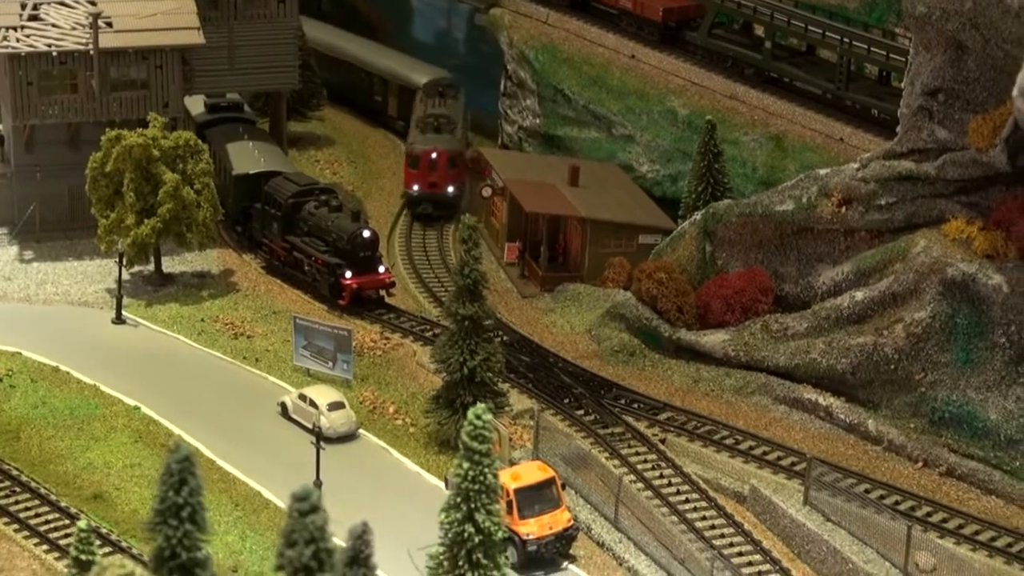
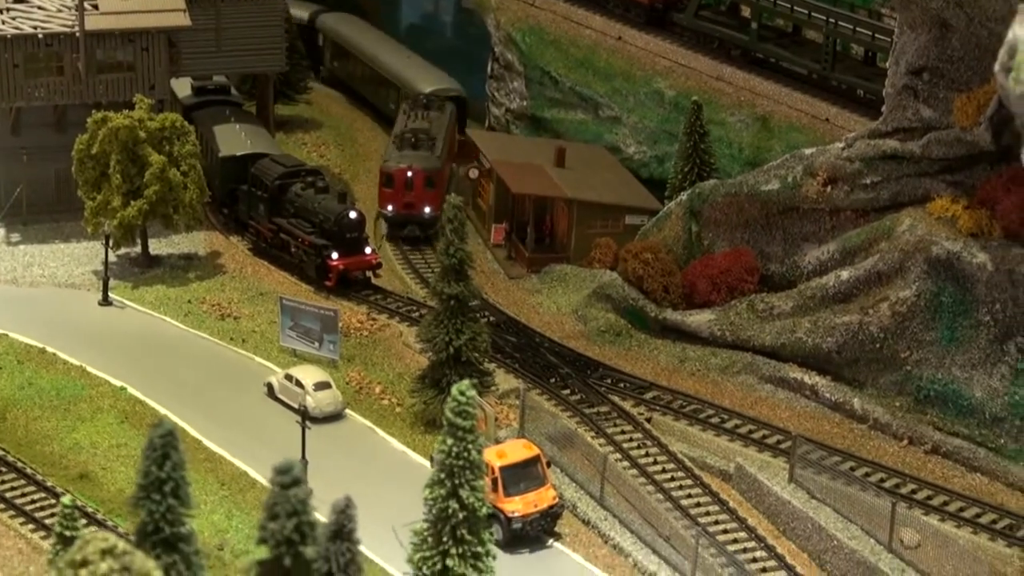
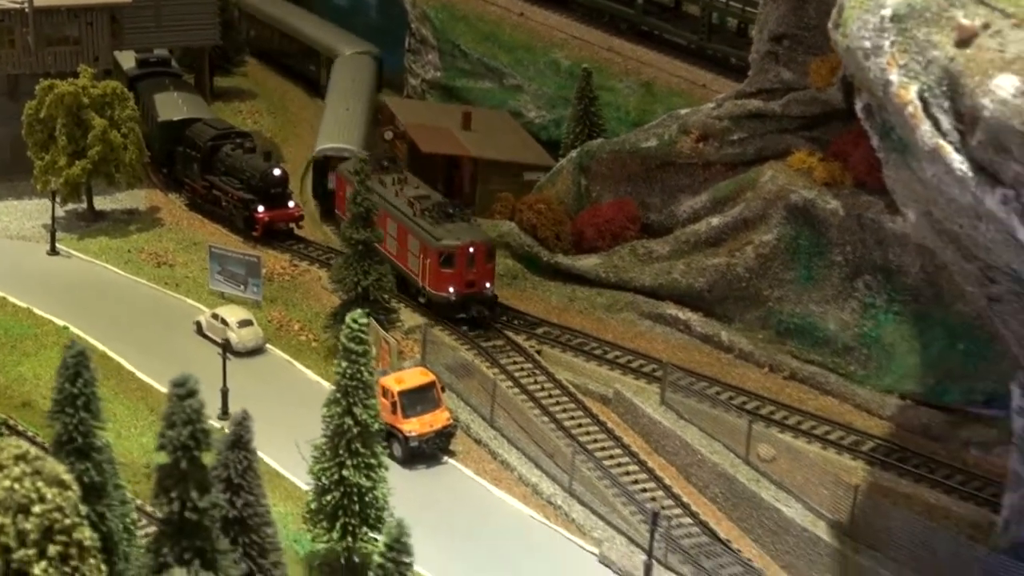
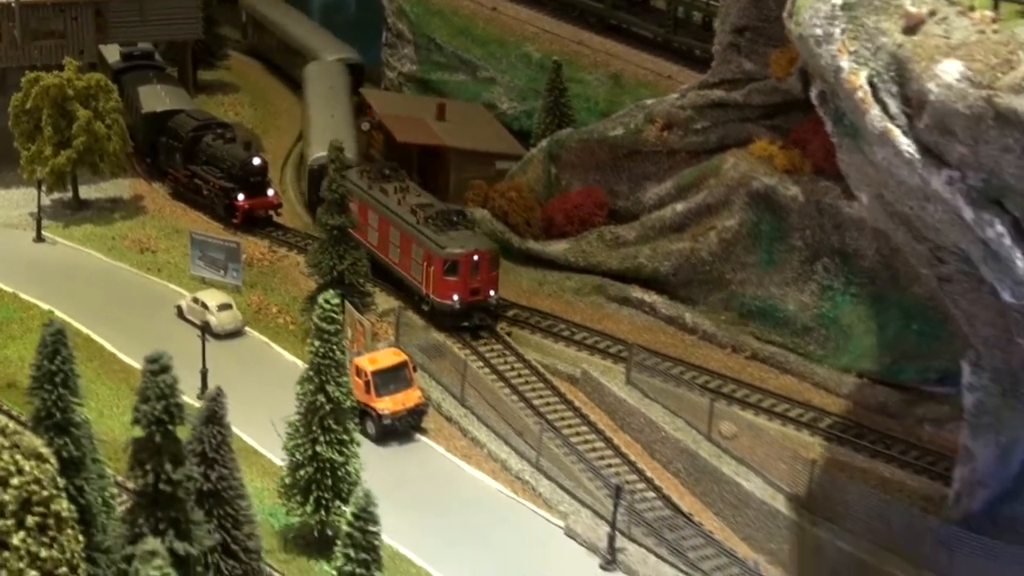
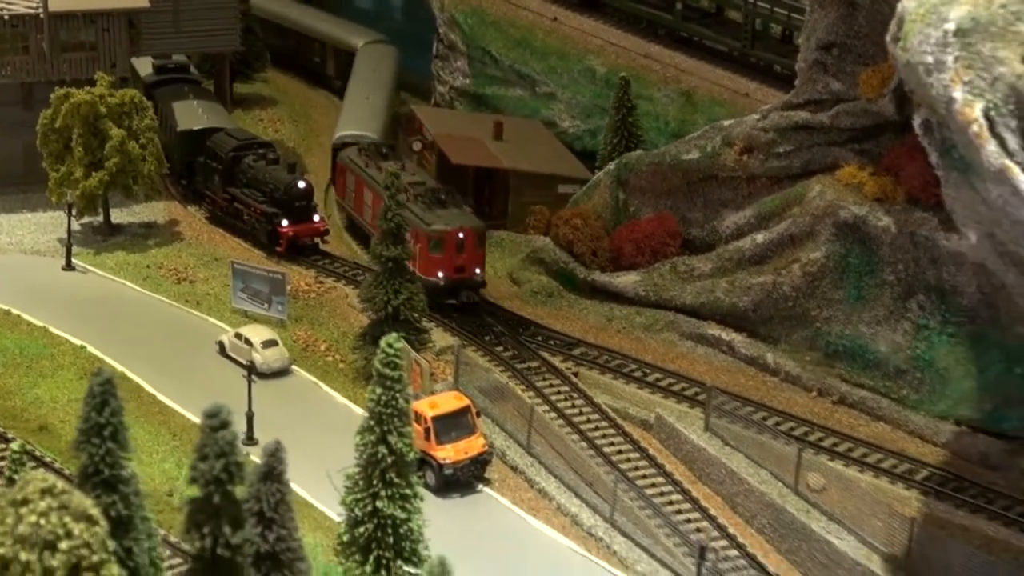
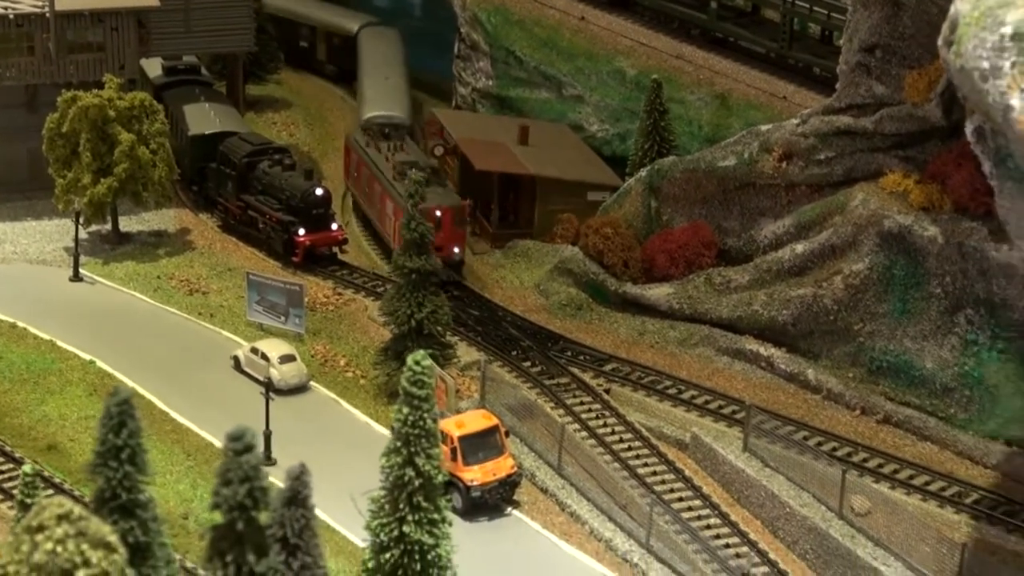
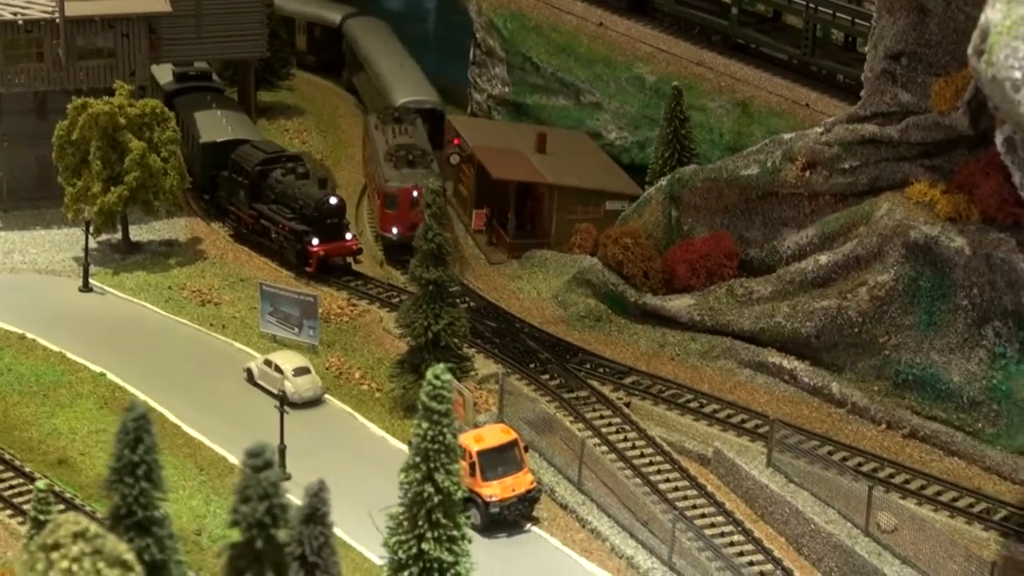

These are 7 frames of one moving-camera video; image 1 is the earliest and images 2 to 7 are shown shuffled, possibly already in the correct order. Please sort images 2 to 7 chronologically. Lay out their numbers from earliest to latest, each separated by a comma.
2, 7, 6, 5, 3, 4
